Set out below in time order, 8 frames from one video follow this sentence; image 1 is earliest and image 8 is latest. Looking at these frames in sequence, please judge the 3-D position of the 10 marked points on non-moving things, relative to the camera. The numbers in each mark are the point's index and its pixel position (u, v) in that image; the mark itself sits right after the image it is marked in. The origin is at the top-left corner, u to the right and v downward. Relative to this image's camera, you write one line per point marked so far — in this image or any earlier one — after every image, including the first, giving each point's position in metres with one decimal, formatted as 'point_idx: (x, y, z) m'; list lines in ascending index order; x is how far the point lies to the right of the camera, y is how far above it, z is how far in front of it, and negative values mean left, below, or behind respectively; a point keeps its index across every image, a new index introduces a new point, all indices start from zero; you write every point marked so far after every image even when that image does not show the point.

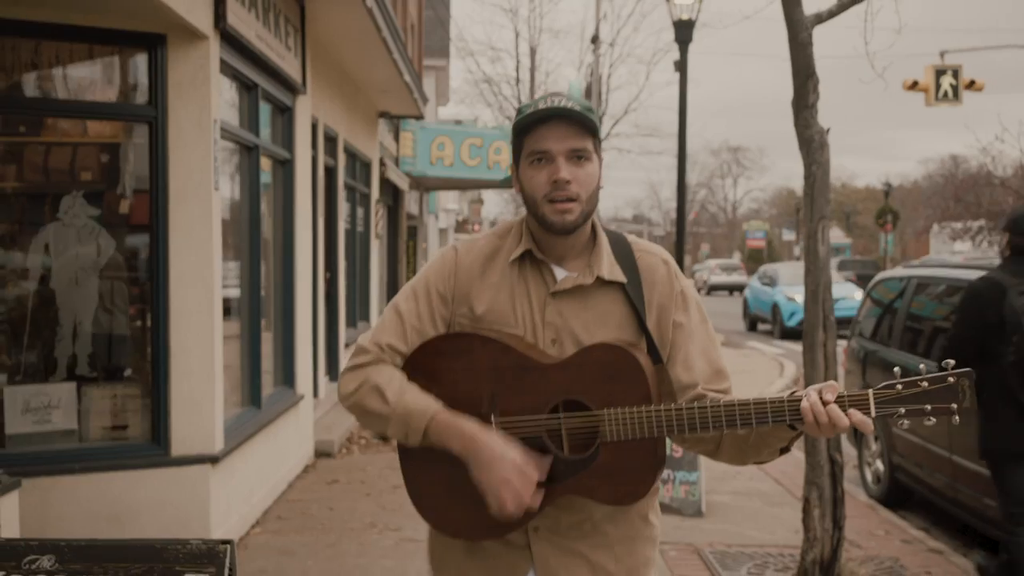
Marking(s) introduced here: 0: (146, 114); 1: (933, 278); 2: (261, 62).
0: (-1.9, +0.9, +4.8) m
1: (+3.0, +0.1, +6.7) m
2: (-1.6, +1.4, +5.8) m
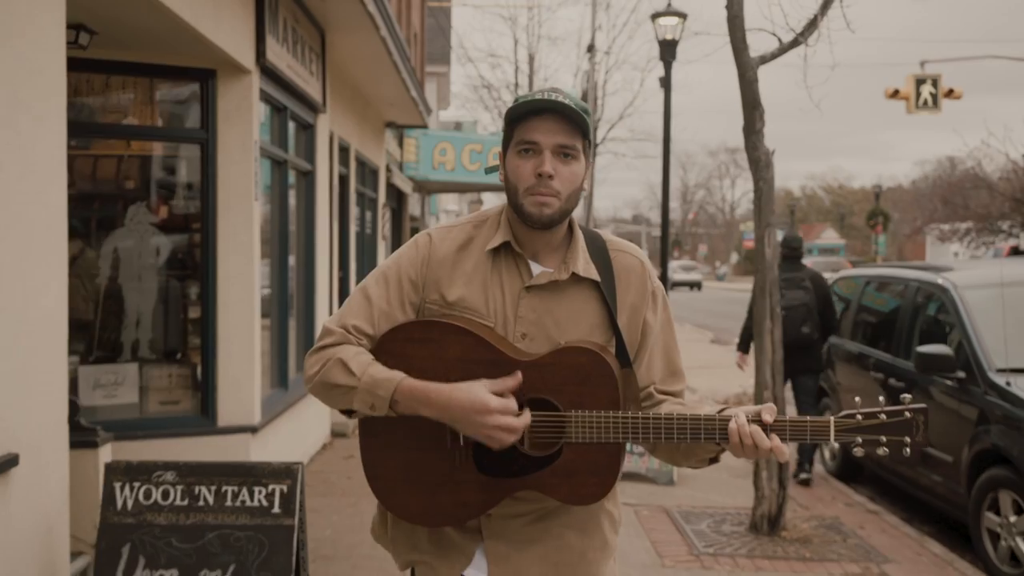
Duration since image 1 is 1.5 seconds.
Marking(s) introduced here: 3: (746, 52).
0: (-1.9, +0.9, +5.7) m
1: (+3.0, +0.1, +7.5) m
2: (-1.6, +1.4, +6.6) m
3: (+1.3, +1.3, +5.3) m
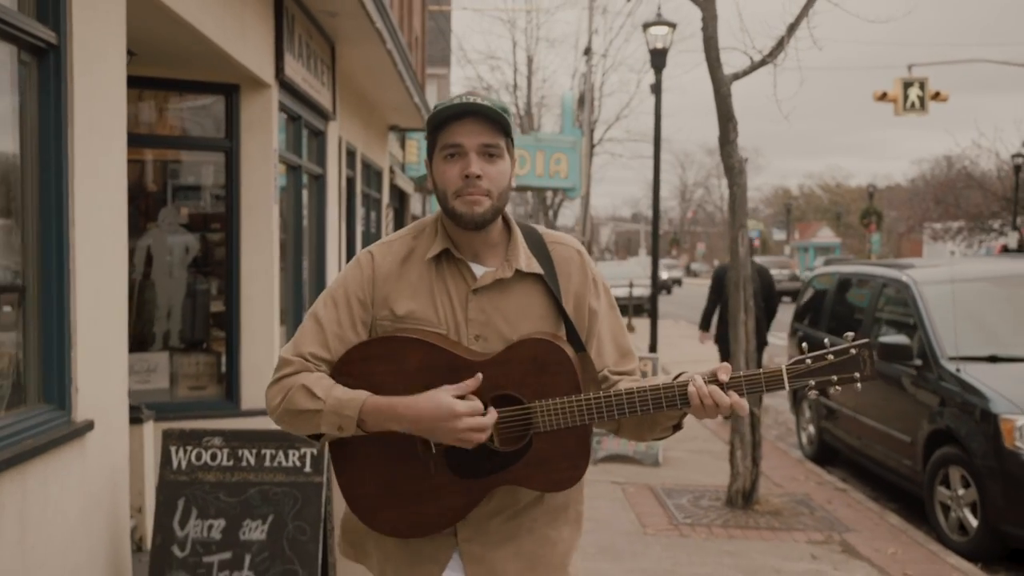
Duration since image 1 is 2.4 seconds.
0: (-1.9, +0.9, +6.2) m
1: (+3.0, +0.1, +8.1) m
2: (-1.6, +1.5, +7.2) m
3: (+1.3, +1.4, +5.9) m
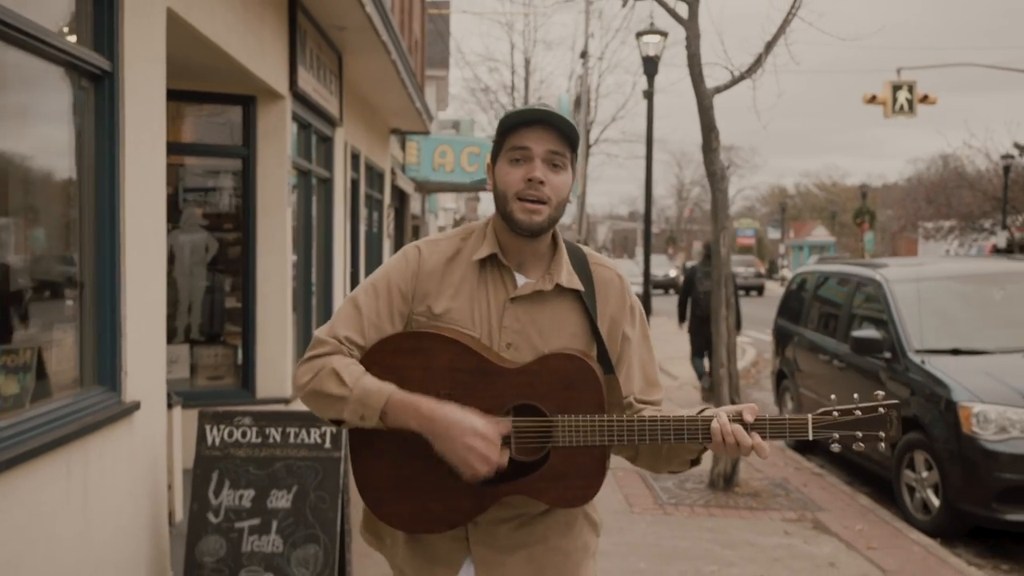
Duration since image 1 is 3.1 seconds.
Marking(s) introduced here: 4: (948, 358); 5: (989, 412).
0: (-1.9, +1.0, +6.7) m
1: (+2.9, +0.1, +8.6) m
2: (-1.6, +1.5, +7.6) m
3: (+1.3, +1.4, +6.3) m
4: (+2.9, -0.5, +6.3) m
5: (+2.9, -0.7, +5.7) m
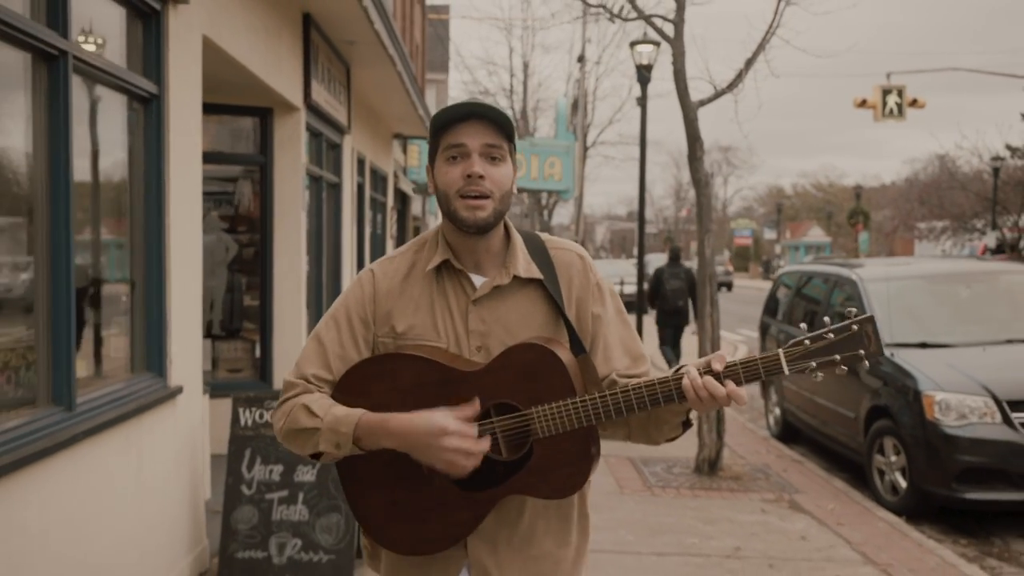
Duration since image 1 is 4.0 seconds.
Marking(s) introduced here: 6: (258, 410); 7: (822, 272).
0: (-1.9, +1.0, +7.2) m
1: (+2.9, +0.1, +9.1) m
2: (-1.6, +1.5, +8.1) m
3: (+1.3, +1.4, +6.8) m
4: (+2.9, -0.5, +6.8) m
5: (+2.9, -0.7, +6.2) m
6: (-1.2, -0.6, +4.6) m
7: (+2.9, +0.2, +8.9) m
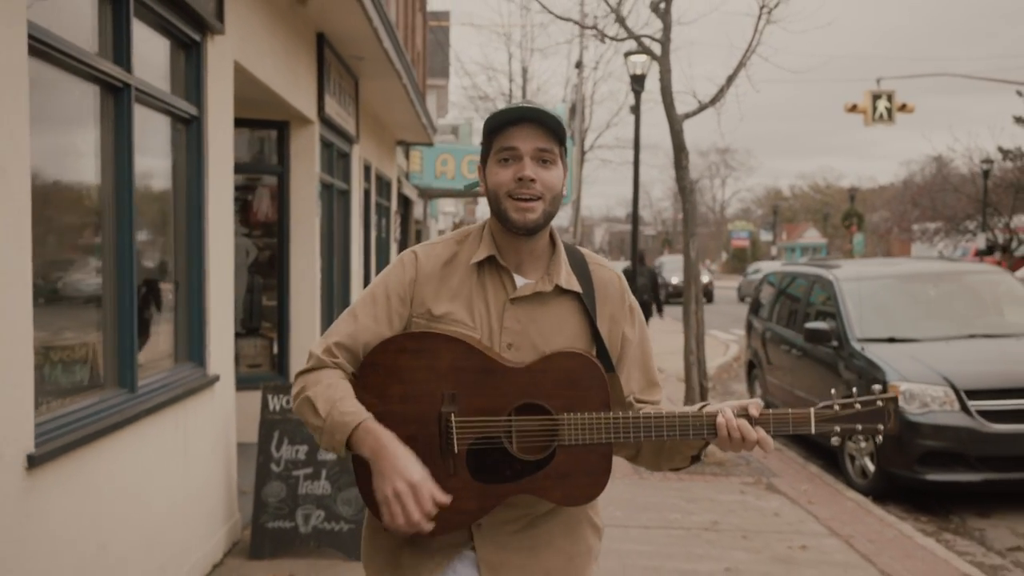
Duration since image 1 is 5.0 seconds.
0: (-1.9, +1.0, +7.7) m
1: (+2.9, +0.1, +9.6) m
2: (-1.6, +1.5, +8.7) m
3: (+1.3, +1.4, +7.4) m
4: (+2.9, -0.5, +7.4) m
5: (+2.9, -0.7, +6.8) m
6: (-1.2, -0.6, +5.1) m
7: (+2.9, +0.2, +9.5) m
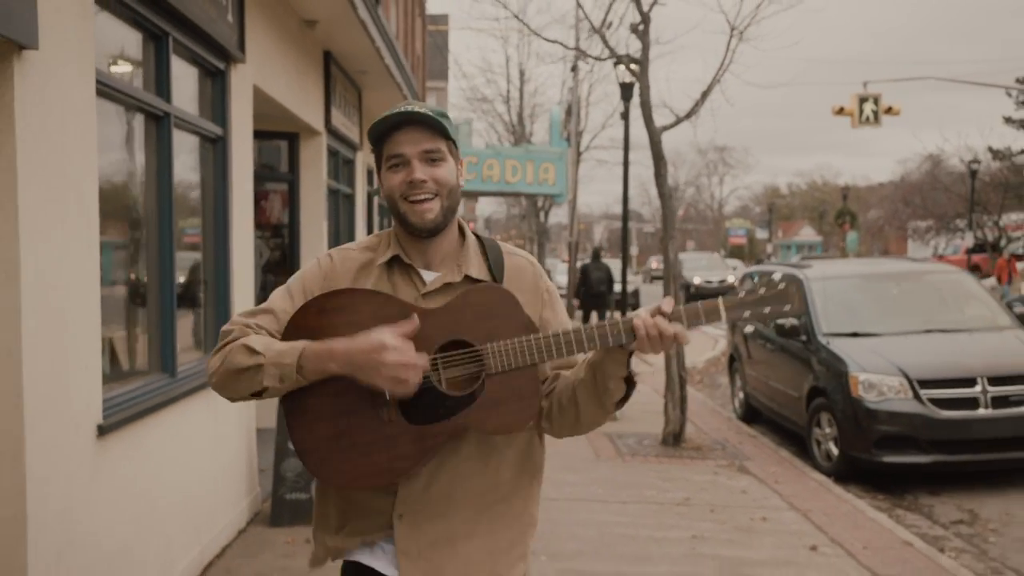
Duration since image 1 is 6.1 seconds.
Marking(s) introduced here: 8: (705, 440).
0: (-2.0, +1.0, +8.4) m
1: (+2.9, +0.2, +10.3) m
2: (-1.7, +1.5, +9.3) m
3: (+1.2, +1.4, +8.0) m
4: (+2.9, -0.4, +8.0) m
5: (+2.8, -0.7, +7.4) m
6: (-1.3, -0.6, +5.8) m
7: (+2.9, +0.2, +10.1) m
8: (+1.8, -1.4, +8.7) m
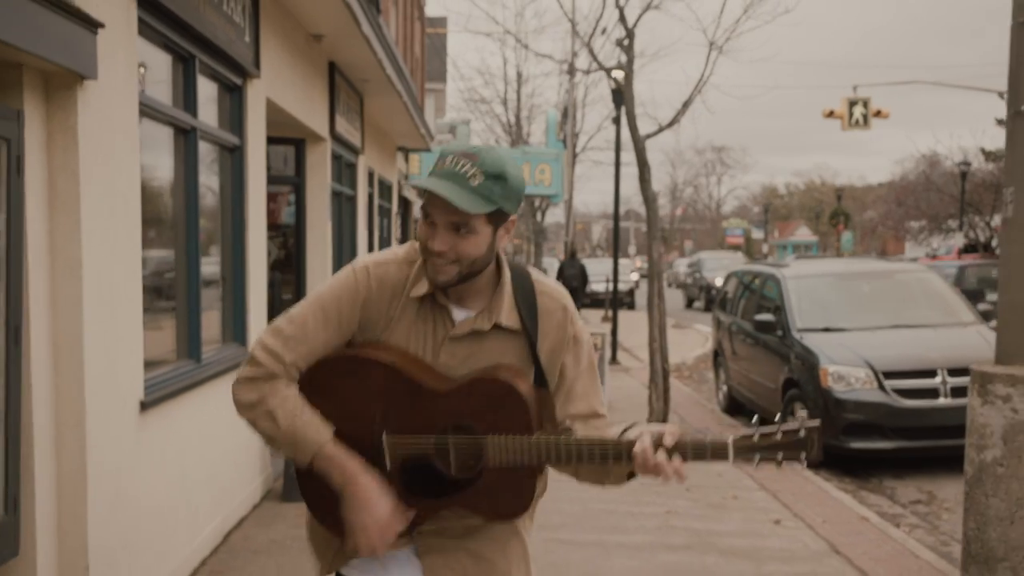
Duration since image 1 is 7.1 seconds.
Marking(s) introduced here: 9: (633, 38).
0: (-2.1, +1.0, +8.9) m
1: (+2.8, +0.2, +10.8) m
2: (-1.8, +1.5, +9.8) m
3: (+1.2, +1.4, +8.6) m
4: (+2.8, -0.4, +8.6) m
5: (+2.8, -0.7, +7.9) m
6: (-1.4, -0.6, +6.3) m
7: (+2.8, +0.2, +10.6) m
8: (+1.7, -1.4, +9.2) m
9: (+1.1, +2.3, +8.7) m
